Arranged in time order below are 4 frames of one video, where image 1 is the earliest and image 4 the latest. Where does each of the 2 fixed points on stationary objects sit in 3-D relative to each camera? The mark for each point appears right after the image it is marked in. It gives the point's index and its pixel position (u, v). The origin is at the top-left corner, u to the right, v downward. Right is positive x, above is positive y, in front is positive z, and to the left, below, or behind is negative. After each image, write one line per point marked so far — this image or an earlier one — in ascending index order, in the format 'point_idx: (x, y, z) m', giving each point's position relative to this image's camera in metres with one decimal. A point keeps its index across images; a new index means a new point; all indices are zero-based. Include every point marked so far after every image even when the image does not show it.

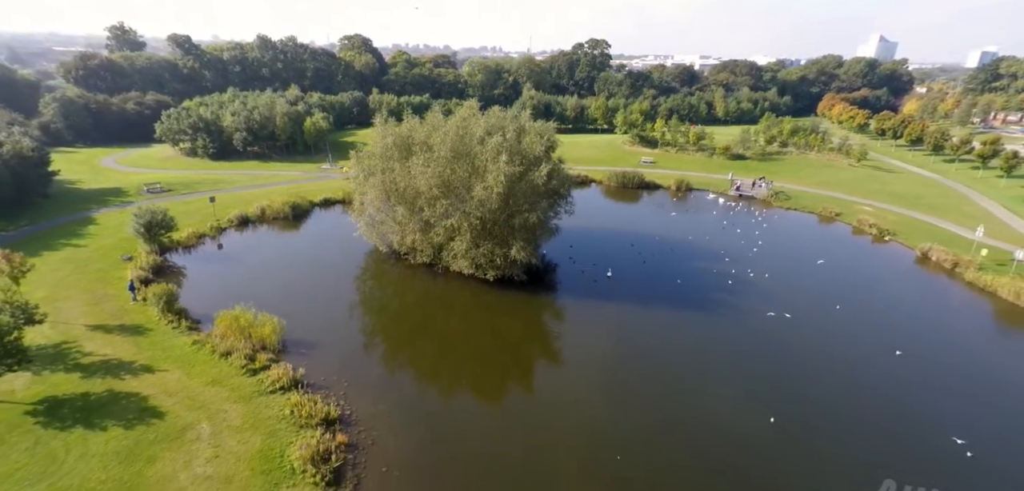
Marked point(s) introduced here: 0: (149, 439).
0: (-14.1, -7.5, +18.7) m
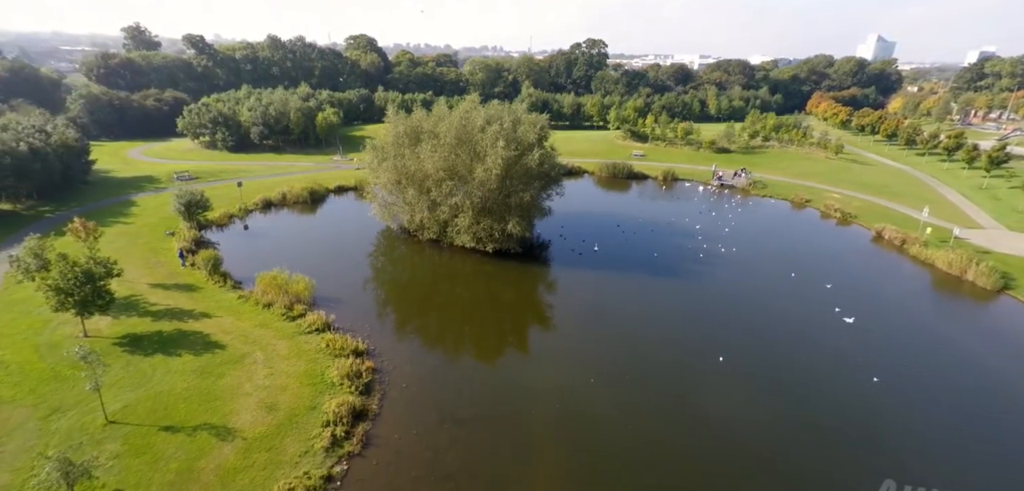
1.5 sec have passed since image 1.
0: (-14.4, -5.6, +23.4) m
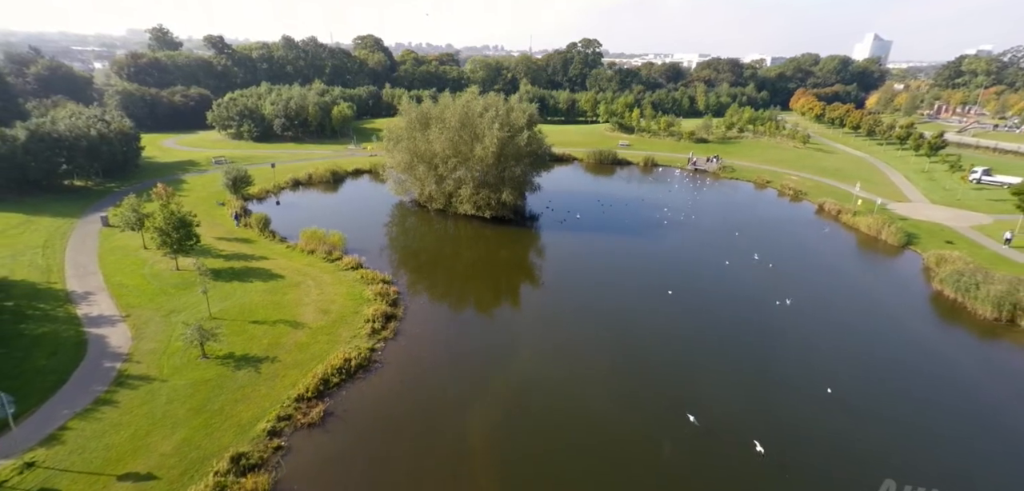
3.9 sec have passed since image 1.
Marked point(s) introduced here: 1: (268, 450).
0: (-15.0, -2.6, +31.0) m
1: (-9.6, -7.8, +18.9) m
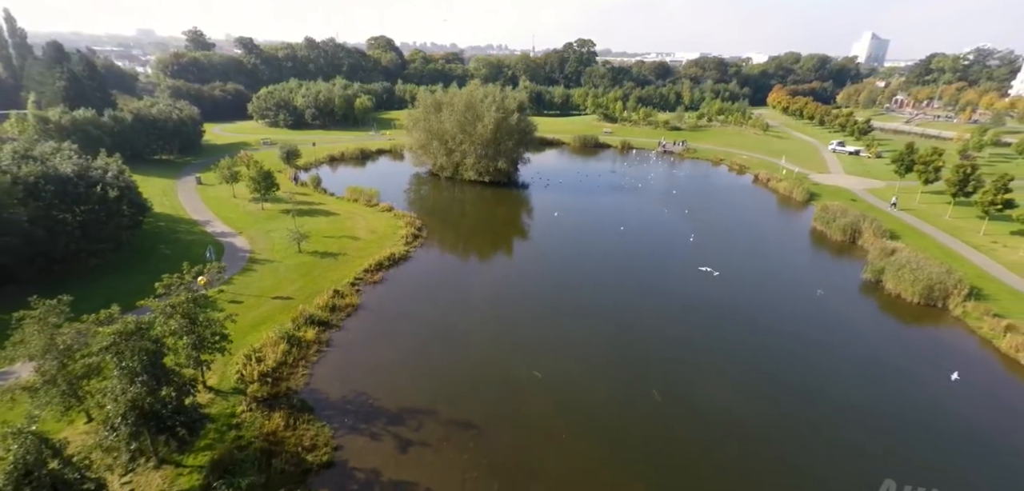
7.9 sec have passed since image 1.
0: (-15.8, +2.4, +43.7) m
1: (-10.5, -2.9, +31.6) m
